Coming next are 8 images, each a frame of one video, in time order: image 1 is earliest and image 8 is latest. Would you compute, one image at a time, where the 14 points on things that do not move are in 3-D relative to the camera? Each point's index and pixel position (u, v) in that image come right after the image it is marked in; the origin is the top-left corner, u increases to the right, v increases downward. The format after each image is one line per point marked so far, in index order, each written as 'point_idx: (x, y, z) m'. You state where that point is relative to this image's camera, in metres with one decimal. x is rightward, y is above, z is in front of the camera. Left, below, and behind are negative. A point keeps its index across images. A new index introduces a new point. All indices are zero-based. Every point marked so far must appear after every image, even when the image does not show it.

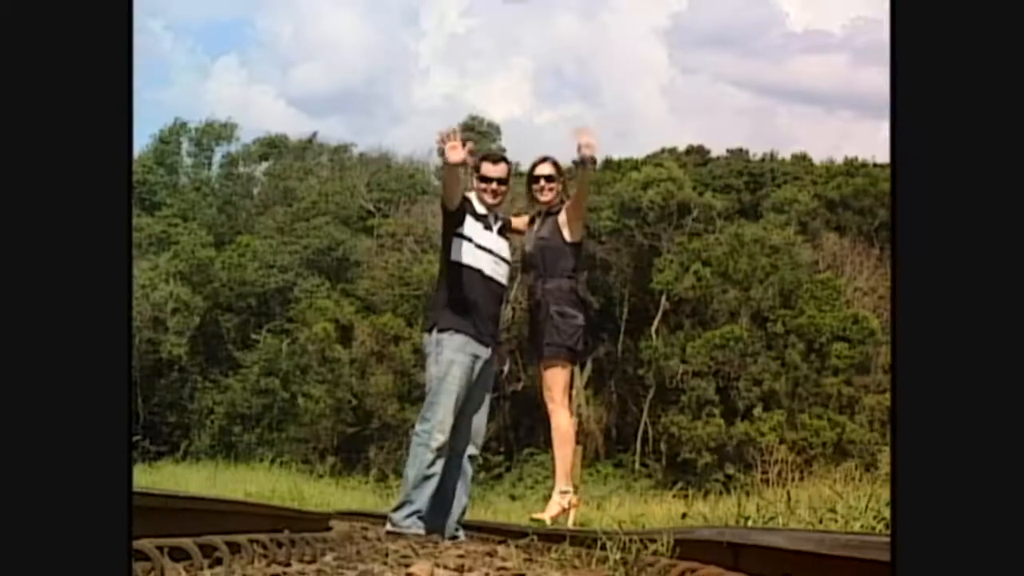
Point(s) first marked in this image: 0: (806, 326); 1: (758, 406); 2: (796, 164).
0: (+0.3, 0.0, +2.2) m
1: (+0.3, -0.1, +2.3) m
2: (+0.3, +0.1, +2.2) m
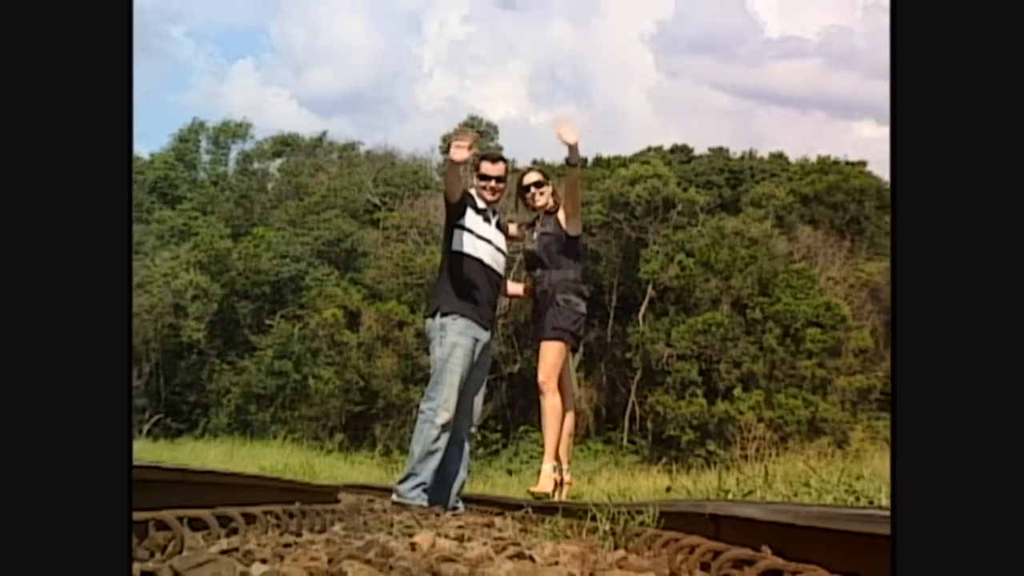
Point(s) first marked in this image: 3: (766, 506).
0: (+0.3, 0.0, +2.4) m
1: (+0.3, -0.1, +2.4) m
2: (+0.3, +0.1, +2.4) m
3: (+0.3, -0.3, +2.4) m
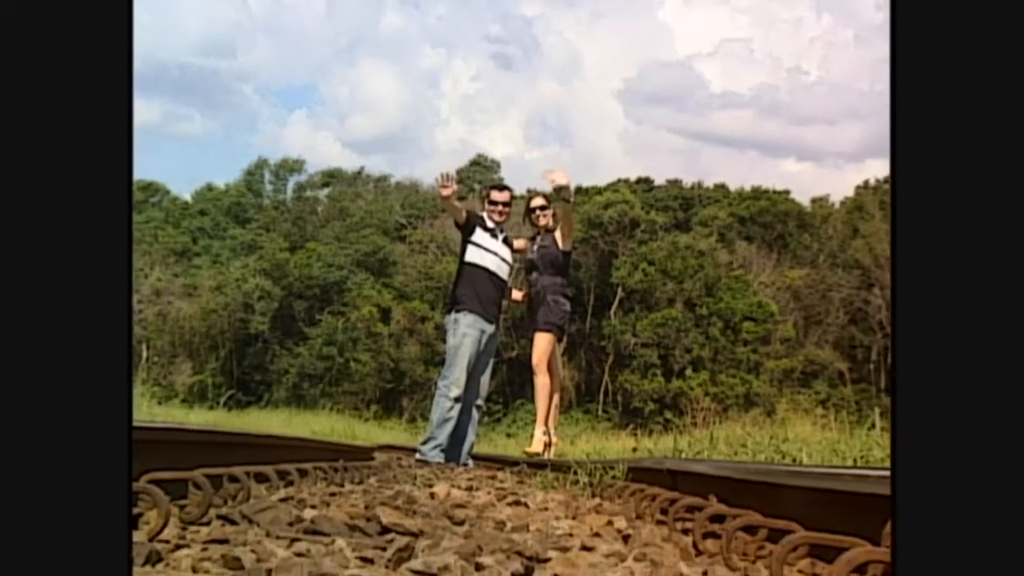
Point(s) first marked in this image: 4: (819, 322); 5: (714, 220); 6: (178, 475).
0: (+0.3, 0.0, +3.1) m
1: (+0.3, -0.1, +3.1) m
2: (+0.3, +0.1, +3.1) m
3: (+0.3, -0.3, +3.1) m
4: (+0.4, -0.1, +3.0) m
5: (+0.3, +0.1, +3.1) m
6: (-0.5, -0.3, +3.1) m
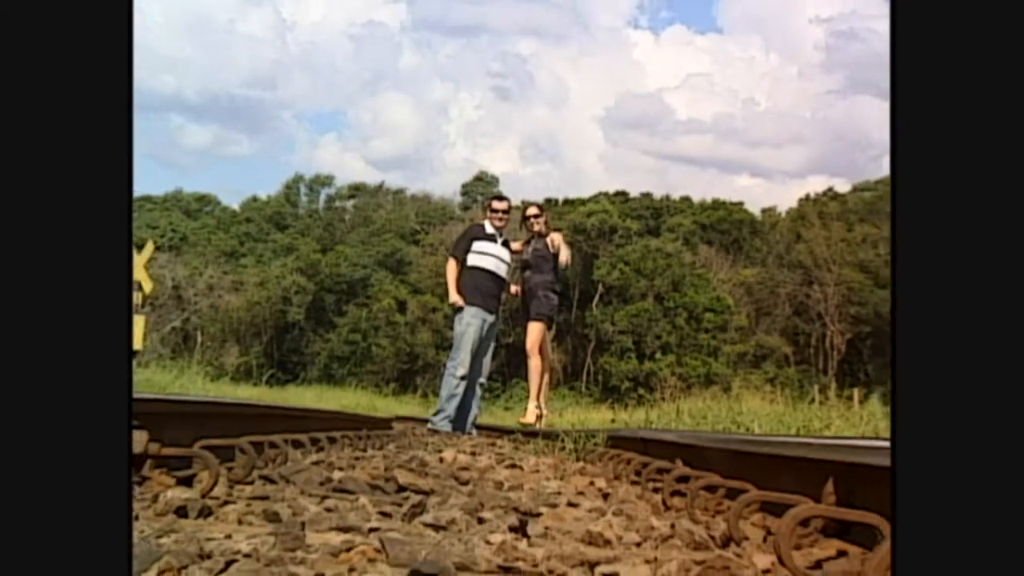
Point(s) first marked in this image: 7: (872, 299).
0: (+0.3, 0.0, +3.6) m
1: (+0.3, -0.1, +3.6) m
2: (+0.3, +0.1, +3.6) m
3: (+0.3, -0.3, +3.6) m
4: (+0.4, 0.0, +3.6) m
5: (+0.3, +0.1, +3.6) m
6: (-0.5, -0.3, +3.7) m
7: (+0.6, 0.0, +3.6) m
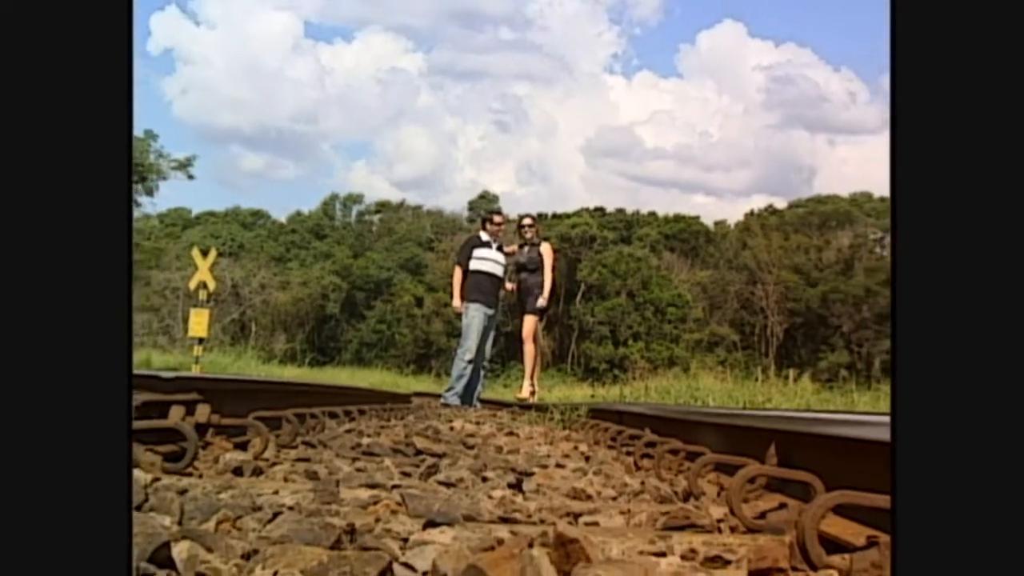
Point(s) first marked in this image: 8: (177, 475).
0: (+0.3, 0.0, +4.4) m
1: (+0.3, -0.1, +4.4) m
2: (+0.3, +0.1, +4.4) m
3: (+0.3, -0.3, +4.4) m
4: (+0.4, 0.0, +4.4) m
5: (+0.3, +0.1, +4.4) m
6: (-0.5, -0.3, +4.5) m
7: (+0.6, 0.0, +4.4) m
8: (-0.7, -0.4, +4.5) m
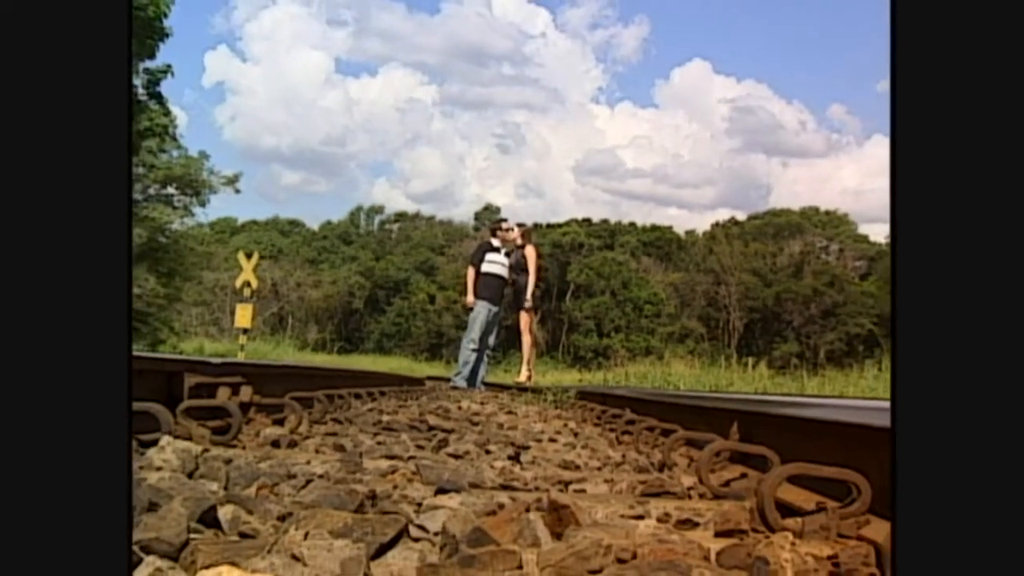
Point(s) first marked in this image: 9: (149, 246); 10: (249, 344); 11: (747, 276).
0: (+0.3, 0.0, +5.1) m
1: (+0.3, -0.1, +5.1) m
2: (+0.3, +0.1, +5.1) m
3: (+0.3, -0.2, +5.2) m
4: (+0.4, 0.0, +5.1) m
5: (+0.3, +0.1, +5.1) m
6: (-0.5, -0.3, +5.2) m
7: (+0.6, 0.0, +5.1) m
8: (-0.7, -0.4, +5.3) m
9: (-0.9, +0.1, +5.2) m
10: (-0.7, -0.1, +5.2) m
11: (+0.6, 0.0, +5.1) m
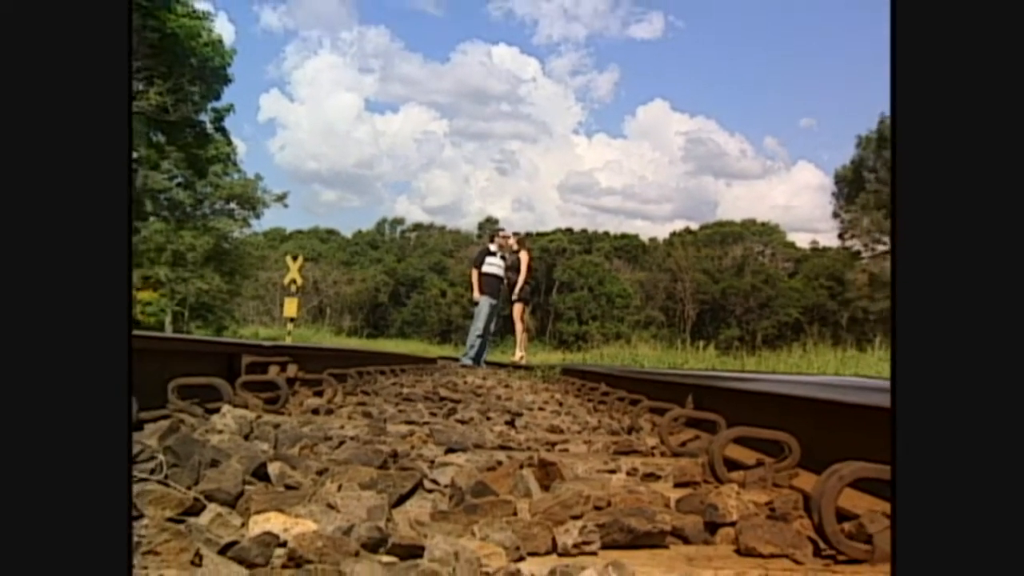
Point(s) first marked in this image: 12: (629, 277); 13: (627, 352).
0: (+0.3, 0.0, +6.3) m
1: (+0.3, -0.1, +6.3) m
2: (+0.3, +0.2, +6.3) m
3: (+0.3, -0.2, +6.3) m
4: (+0.4, 0.0, +6.3) m
5: (+0.3, +0.1, +6.3) m
6: (-0.5, -0.3, +6.4) m
7: (+0.6, 0.0, +6.3) m
8: (-0.7, -0.4, +6.4) m
9: (-0.9, +0.1, +6.4) m
10: (-0.7, -0.1, +6.4) m
11: (+0.6, 0.0, +6.3) m
12: (+0.4, 0.0, +6.3) m
13: (+0.3, -0.2, +6.3) m
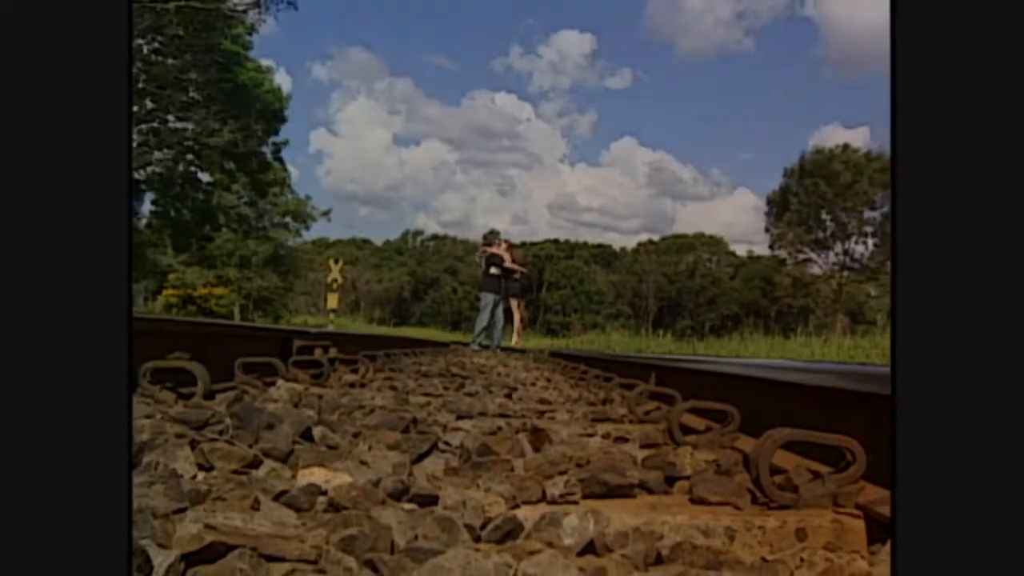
0: (+0.3, 0.0, +7.9) m
1: (+0.2, -0.1, +7.9) m
2: (+0.3, +0.2, +7.9) m
3: (+0.3, -0.2, +7.9) m
4: (+0.4, 0.0, +7.9) m
5: (+0.3, +0.1, +7.9) m
6: (-0.5, -0.2, +8.0) m
7: (+0.6, 0.0, +7.8) m
8: (-0.7, -0.4, +8.0) m
9: (-0.9, +0.1, +7.9) m
10: (-0.7, -0.1, +8.0) m
11: (+0.6, 0.0, +7.8) m
12: (+0.3, 0.0, +7.9) m
13: (+0.3, -0.2, +7.9) m
